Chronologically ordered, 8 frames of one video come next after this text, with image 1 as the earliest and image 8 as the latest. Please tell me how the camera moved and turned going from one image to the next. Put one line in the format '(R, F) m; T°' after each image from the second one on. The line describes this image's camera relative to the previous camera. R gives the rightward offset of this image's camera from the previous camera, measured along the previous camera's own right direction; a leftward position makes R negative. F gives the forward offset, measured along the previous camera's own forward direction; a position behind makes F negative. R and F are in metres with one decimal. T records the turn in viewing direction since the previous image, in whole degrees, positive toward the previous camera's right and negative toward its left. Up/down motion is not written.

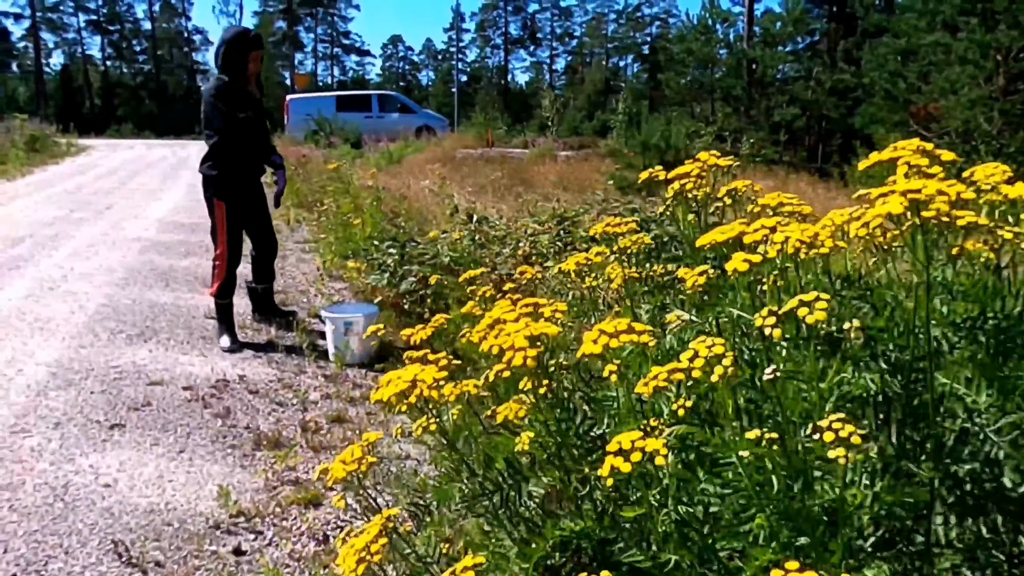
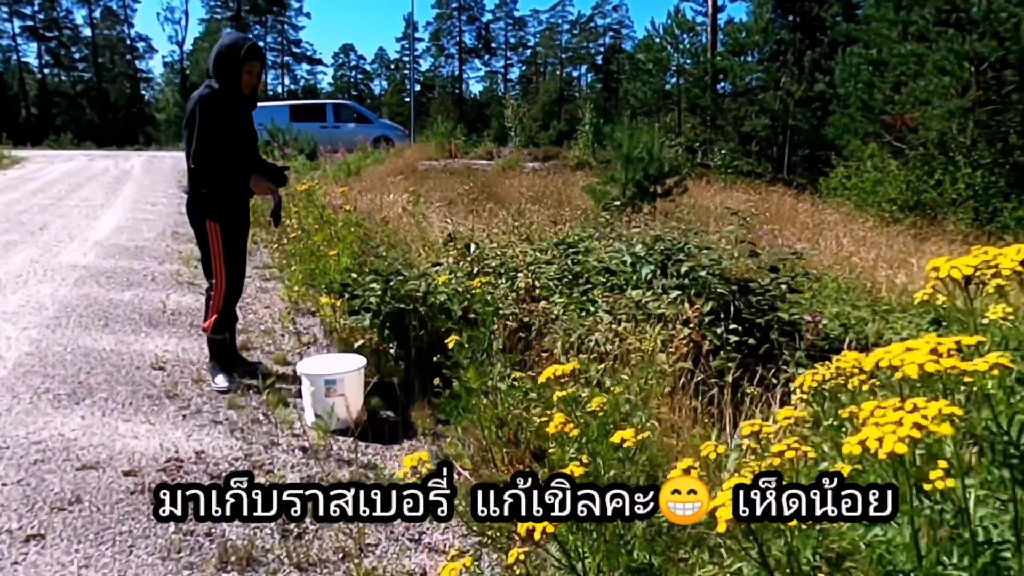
(-0.3, +0.8) m; +3°
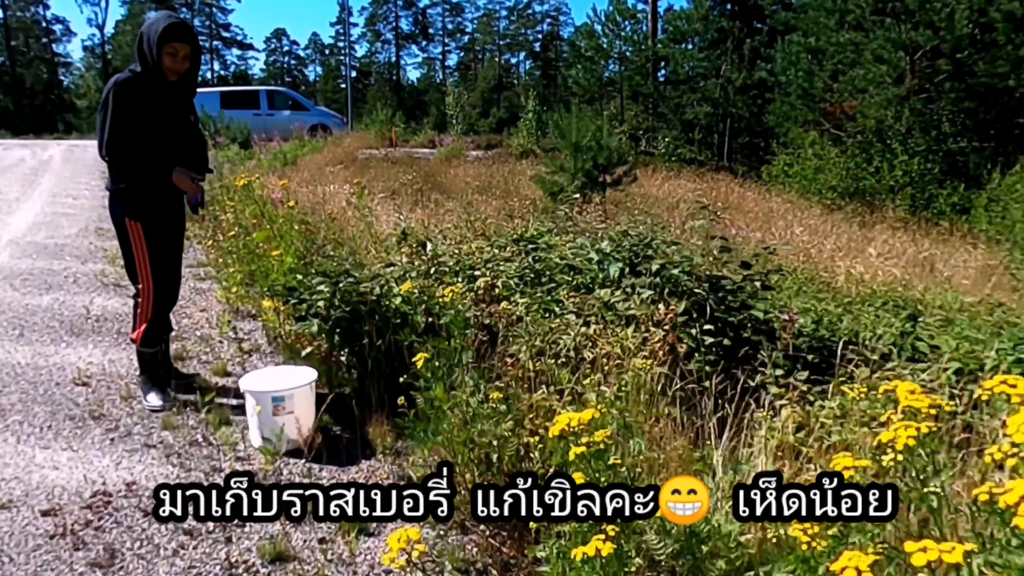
(-0.1, +0.3) m; +4°
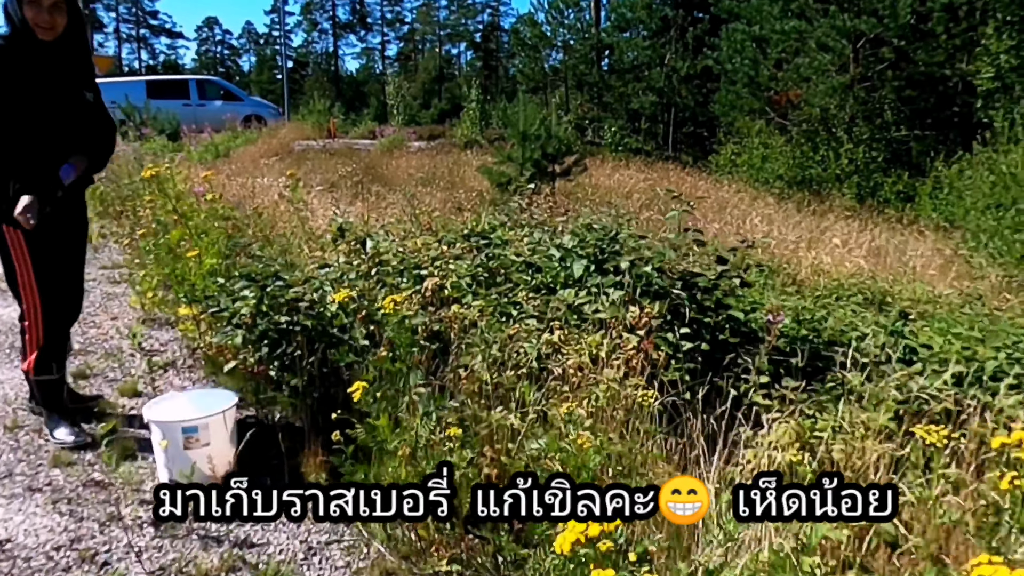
(0.0, +0.5) m; +4°
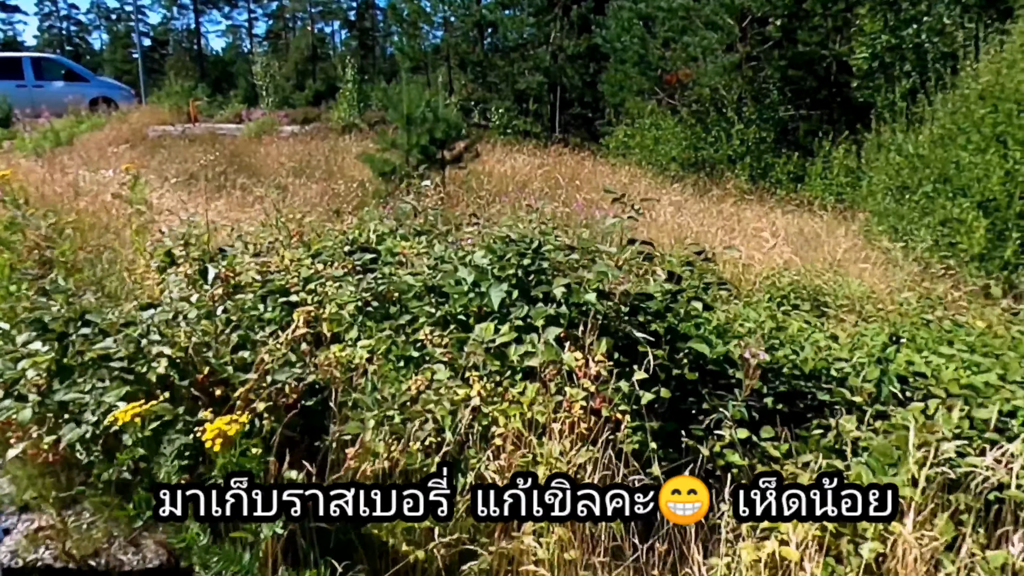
(0.0, +0.9) m; +8°
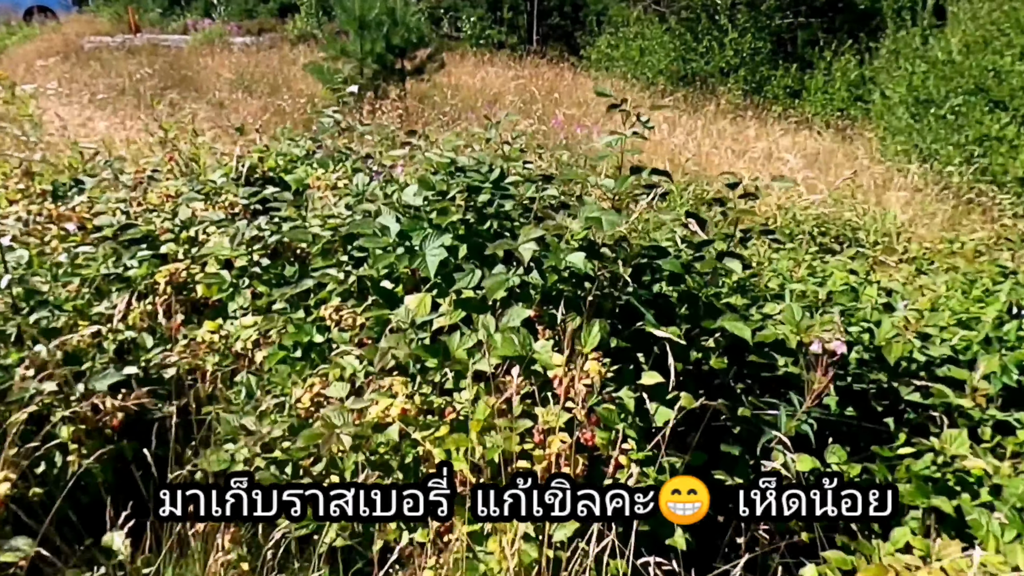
(+0.1, +1.0) m; +2°
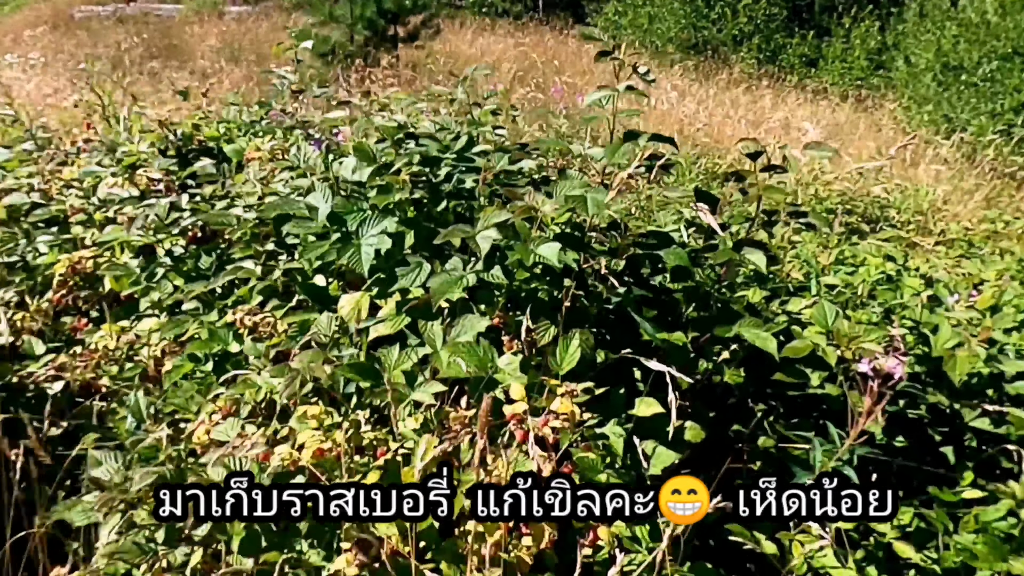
(+0.1, +0.4) m; -1°
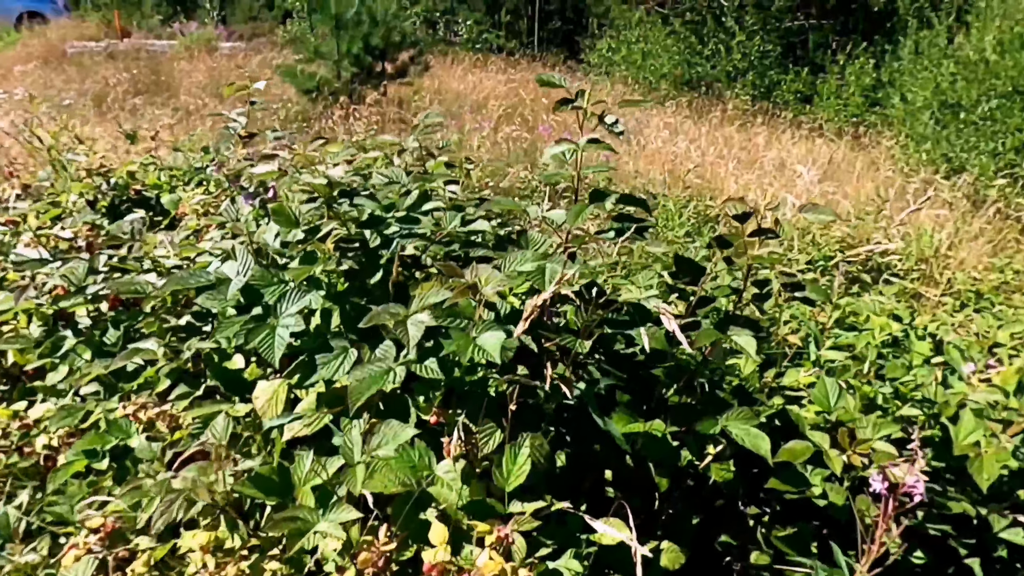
(+0.1, +0.2) m; 0°
